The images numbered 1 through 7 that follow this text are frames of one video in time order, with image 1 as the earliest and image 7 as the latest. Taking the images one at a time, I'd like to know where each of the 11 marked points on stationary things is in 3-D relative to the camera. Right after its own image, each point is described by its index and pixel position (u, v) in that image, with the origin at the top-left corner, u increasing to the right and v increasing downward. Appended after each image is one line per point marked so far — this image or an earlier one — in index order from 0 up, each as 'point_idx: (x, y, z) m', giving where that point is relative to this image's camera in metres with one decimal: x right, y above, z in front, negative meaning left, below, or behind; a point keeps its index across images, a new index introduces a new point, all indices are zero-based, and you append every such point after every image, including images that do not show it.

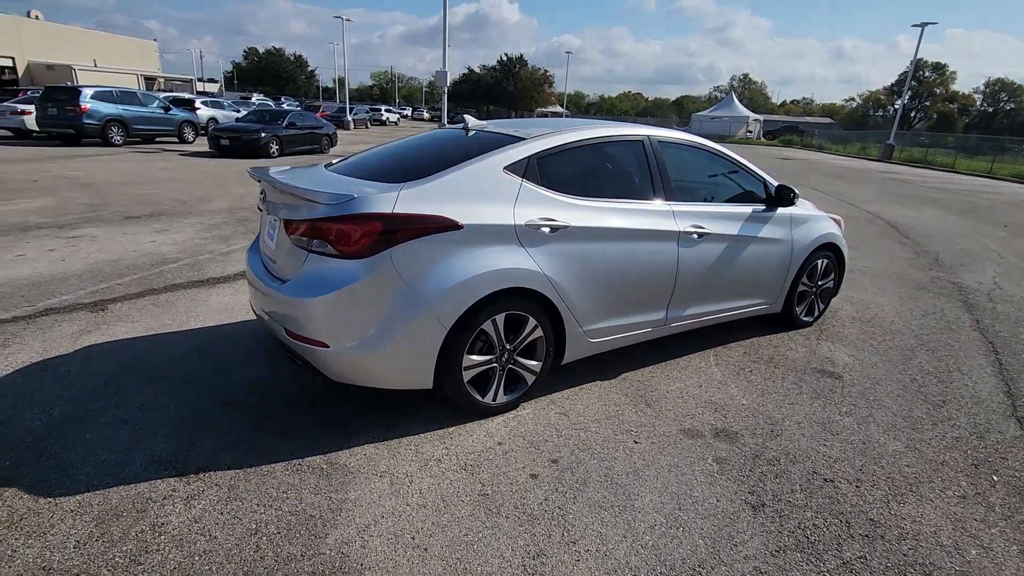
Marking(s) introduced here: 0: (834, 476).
0: (+1.7, -1.0, +2.9) m
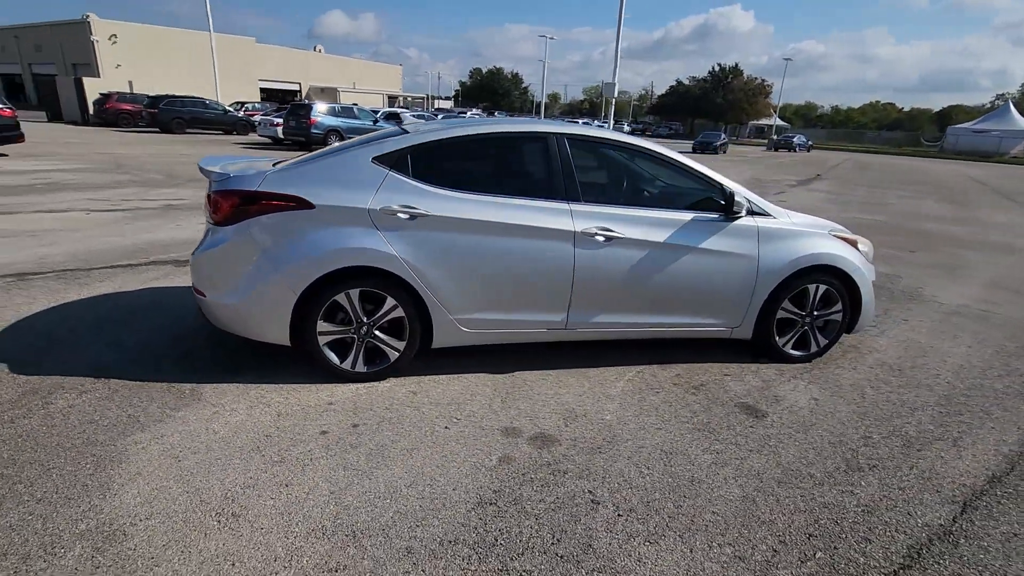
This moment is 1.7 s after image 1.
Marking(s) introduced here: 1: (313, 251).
0: (+0.5, -1.0, +2.6) m
1: (-1.3, +0.2, +3.4) m
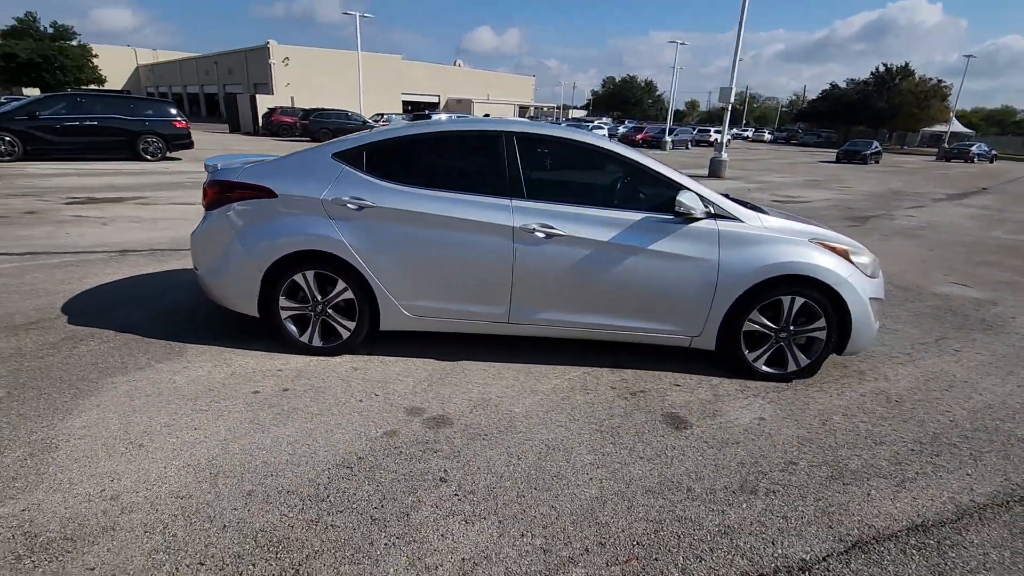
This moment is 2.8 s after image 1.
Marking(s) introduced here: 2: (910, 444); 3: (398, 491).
0: (-0.3, -1.0, +2.7) m
1: (-1.7, +0.4, +3.9) m
2: (+2.4, -0.9, +3.3) m
3: (-0.5, -1.0, +2.6) m
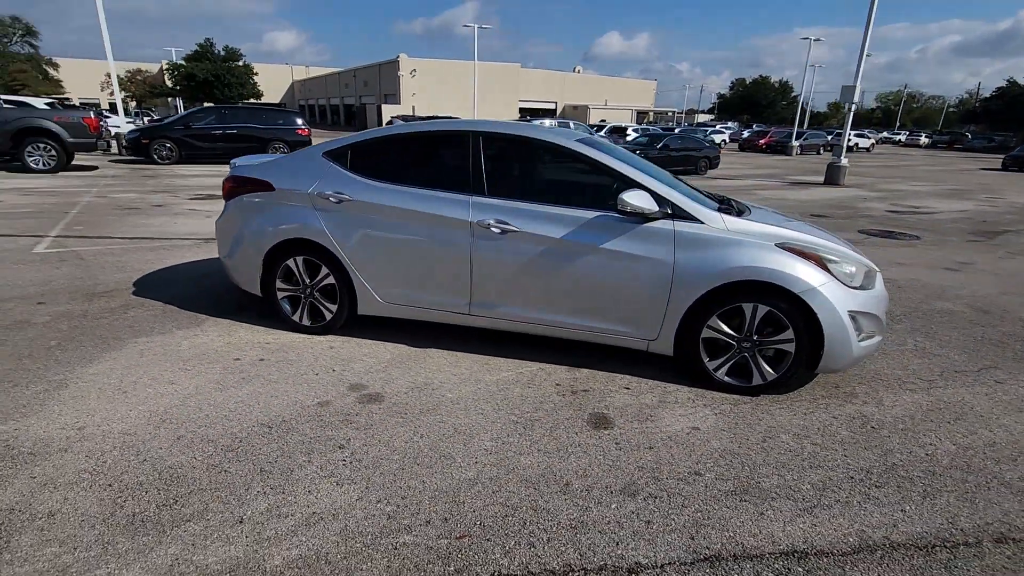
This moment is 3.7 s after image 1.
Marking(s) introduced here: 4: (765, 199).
0: (-0.9, -0.9, +3.0) m
1: (-2.0, +0.5, +4.4) m
2: (+1.9, -1.0, +2.9) m
3: (-1.2, -0.9, +2.9) m
4: (+7.8, +2.7, +16.7) m
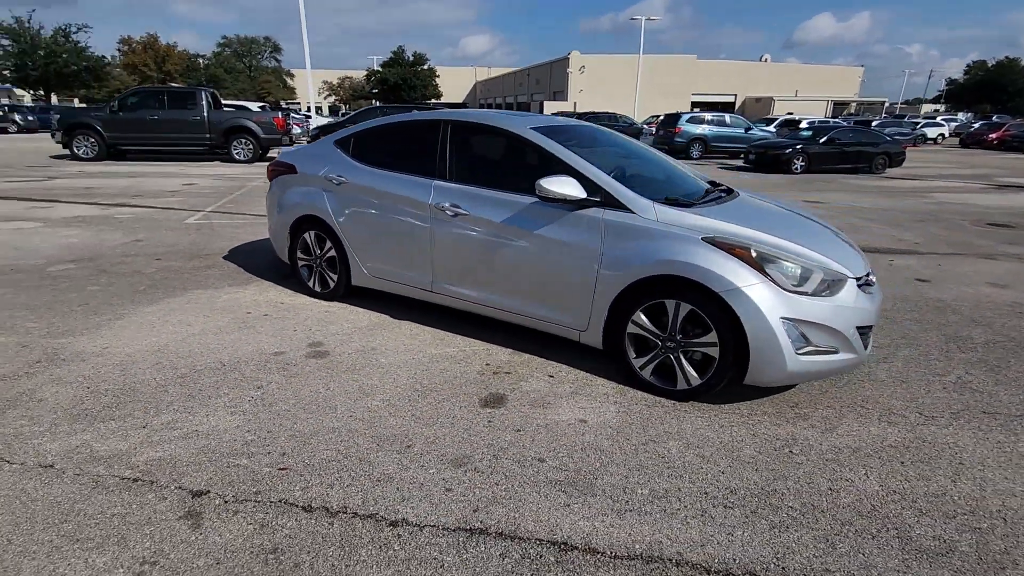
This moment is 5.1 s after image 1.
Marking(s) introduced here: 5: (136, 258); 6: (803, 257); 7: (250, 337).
0: (-1.6, -0.7, +3.5) m
1: (-2.1, +0.8, +5.1) m
2: (+1.0, -1.0, +2.6) m
3: (-1.9, -0.6, +3.5) m
4: (+11.1, +2.2, +14.0) m
5: (-4.5, +0.4, +6.5) m
6: (+1.7, +0.2, +3.2) m
7: (-2.1, -0.4, +4.3) m
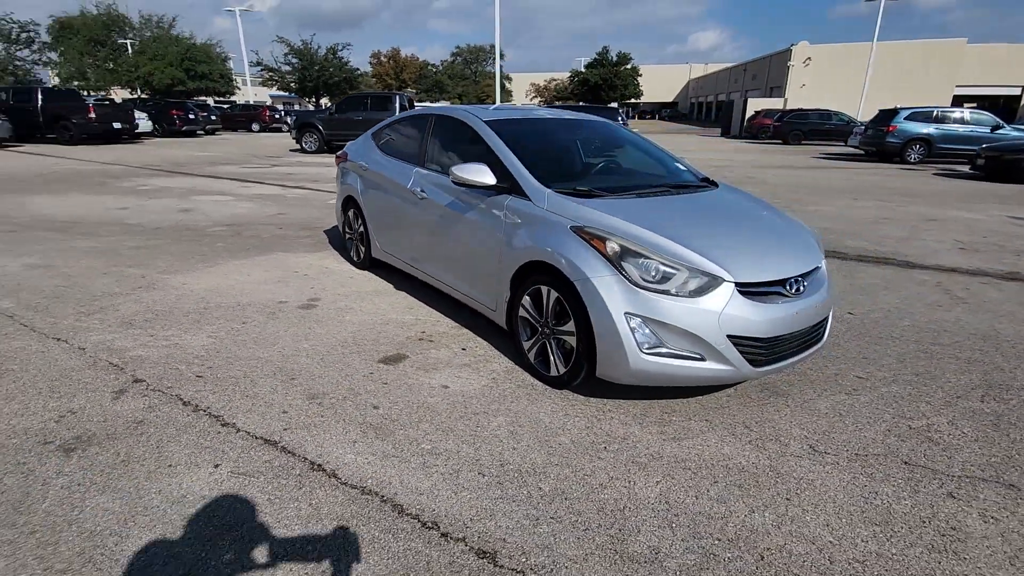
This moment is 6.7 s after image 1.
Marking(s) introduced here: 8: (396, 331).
0: (-2.2, -0.3, +4.5) m
1: (-1.9, +1.2, +6.1) m
2: (-0.1, -0.9, +2.8) m
3: (-2.4, -0.3, +4.6) m
4: (+13.6, +1.0, +9.8) m
5: (-3.8, +1.0, +8.3) m
6: (+0.9, +0.2, +3.0) m
7: (-2.3, 0.0, +5.4) m
8: (-0.9, -0.4, +4.4) m
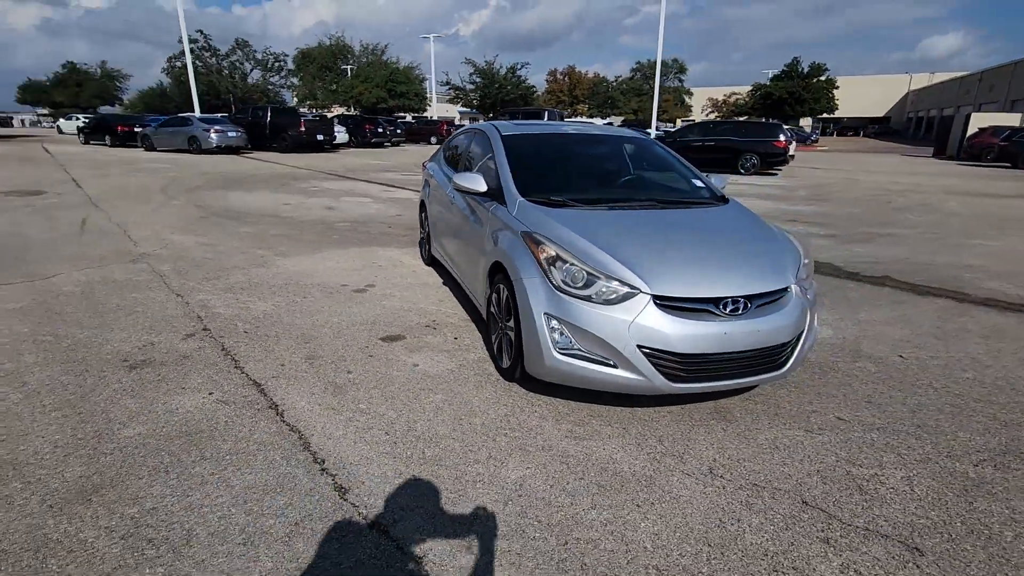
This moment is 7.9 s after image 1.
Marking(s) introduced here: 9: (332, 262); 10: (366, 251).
0: (-2.1, -0.1, +5.4) m
1: (-1.2, +1.3, +7.0) m
2: (-0.6, -0.8, +3.2) m
3: (-2.3, -0.1, +5.6) m
4: (+14.6, -0.4, +6.0) m
5: (-2.3, +1.1, +9.6) m
6: (+0.5, +0.1, +3.2) m
7: (-1.9, +0.2, +6.4) m
8: (-0.9, -0.3, +5.0) m
9: (-2.3, +0.3, +7.0) m
10: (-2.1, +0.5, +7.7) m
